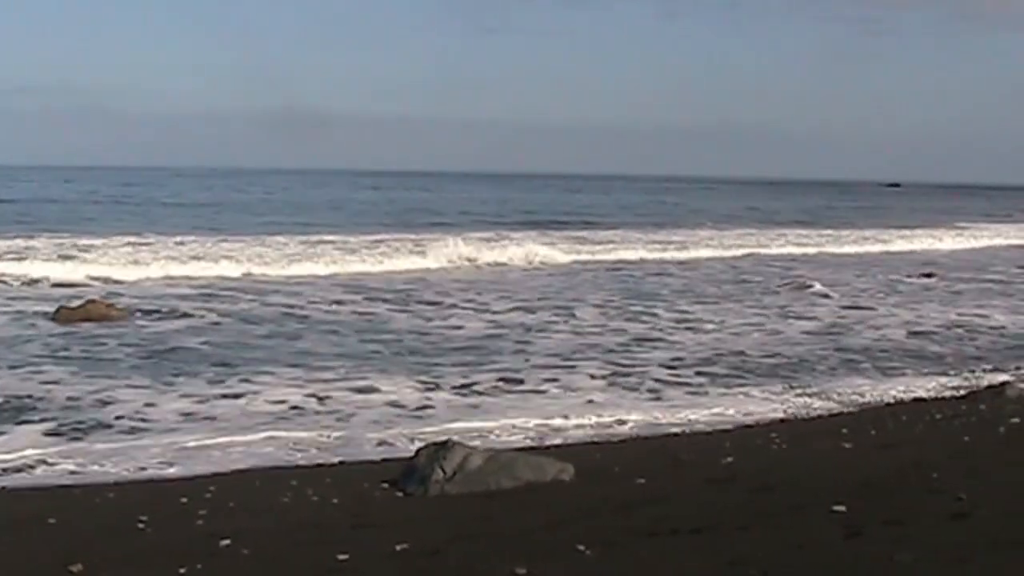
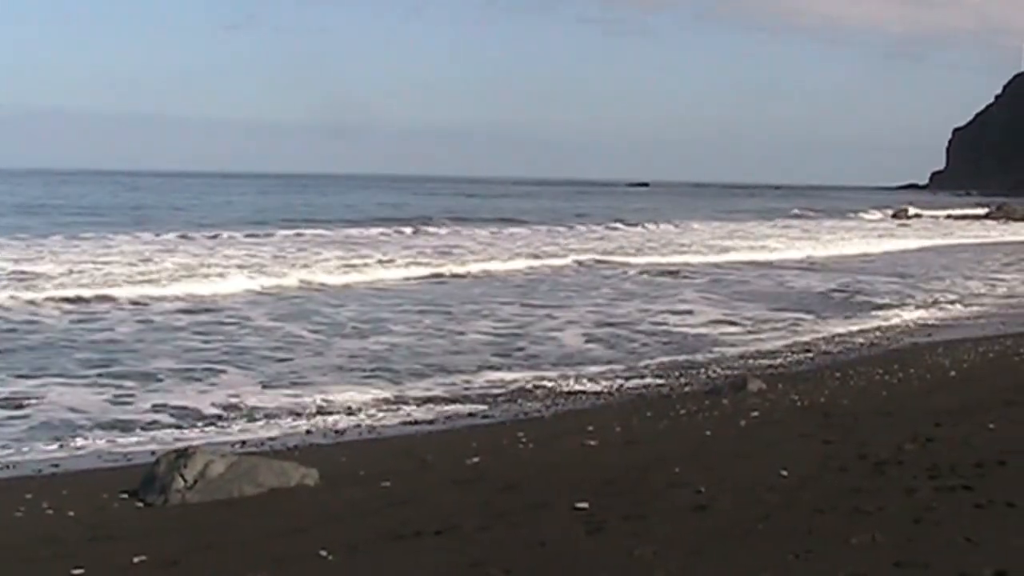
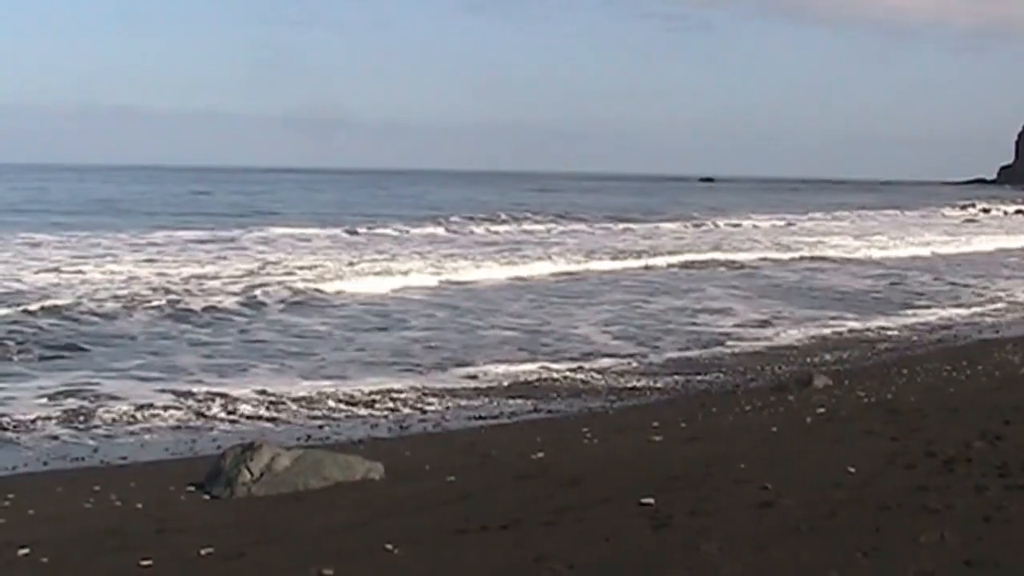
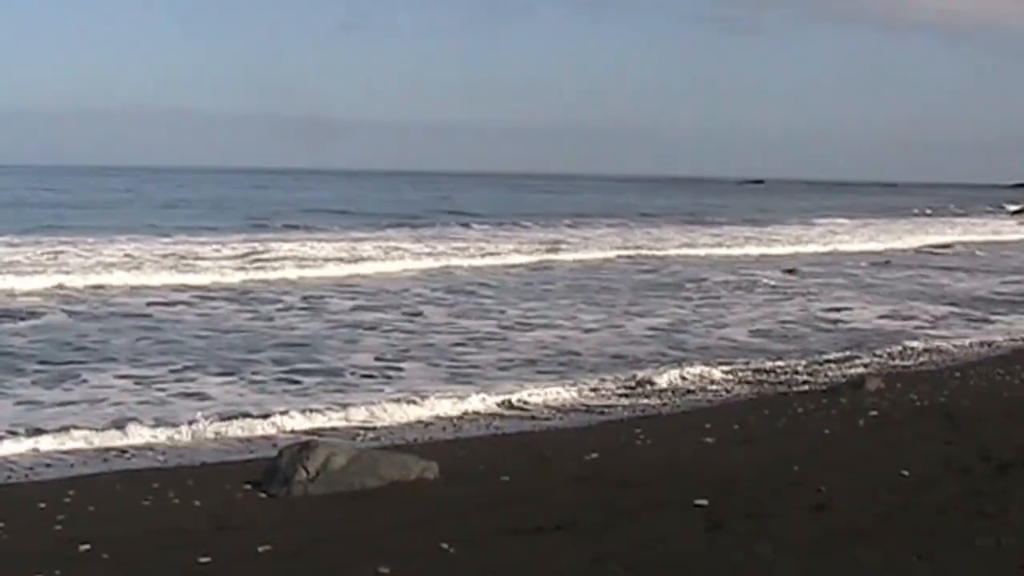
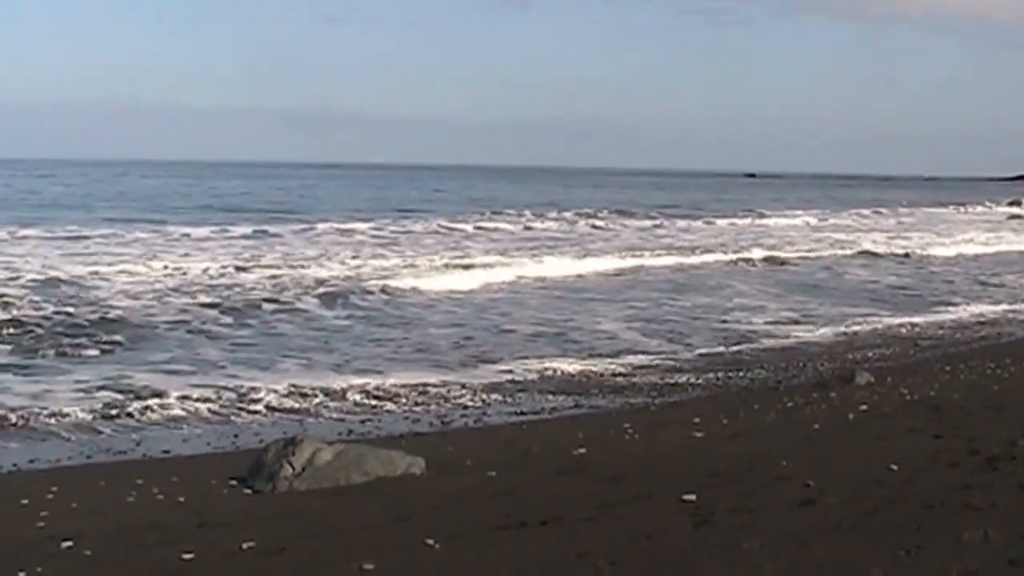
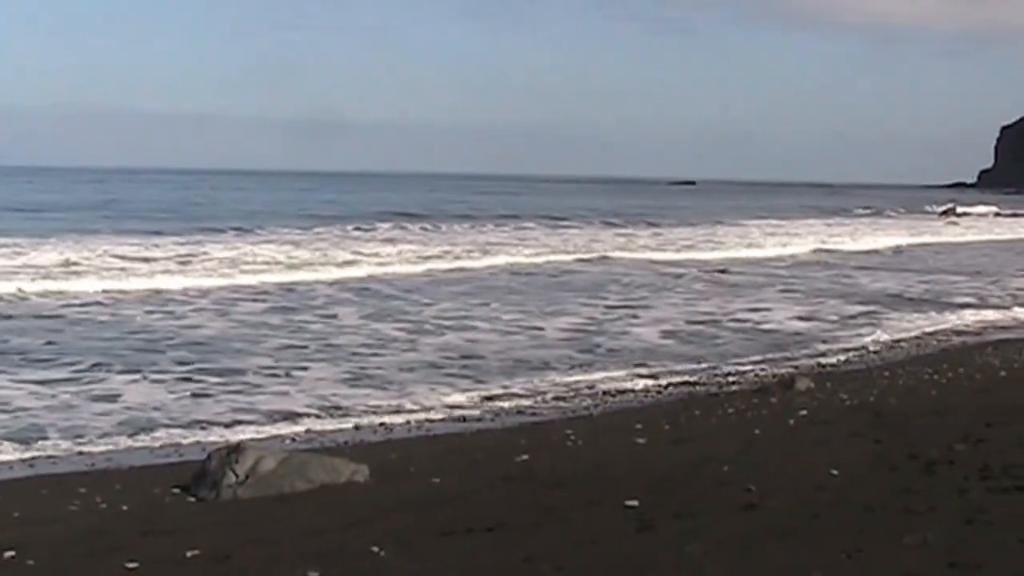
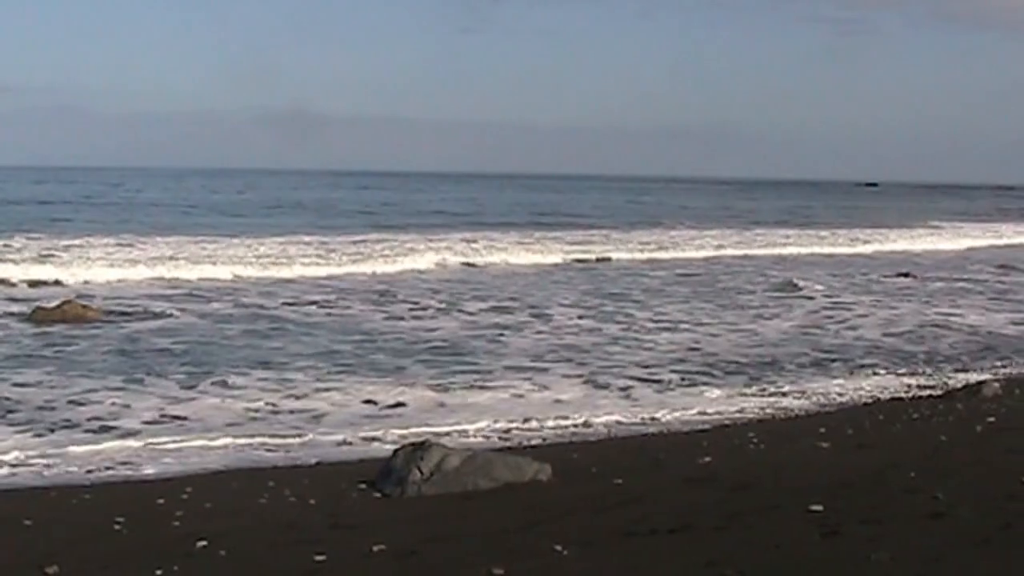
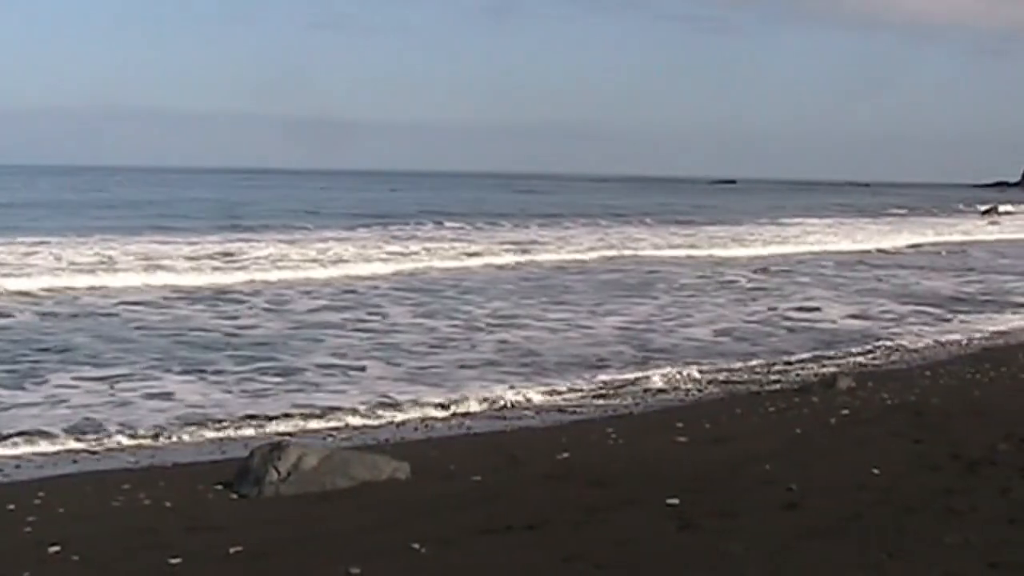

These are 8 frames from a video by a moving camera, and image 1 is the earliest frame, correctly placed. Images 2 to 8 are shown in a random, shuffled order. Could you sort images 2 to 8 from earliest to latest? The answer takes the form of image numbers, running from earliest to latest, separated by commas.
7, 4, 8, 6, 2, 3, 5
